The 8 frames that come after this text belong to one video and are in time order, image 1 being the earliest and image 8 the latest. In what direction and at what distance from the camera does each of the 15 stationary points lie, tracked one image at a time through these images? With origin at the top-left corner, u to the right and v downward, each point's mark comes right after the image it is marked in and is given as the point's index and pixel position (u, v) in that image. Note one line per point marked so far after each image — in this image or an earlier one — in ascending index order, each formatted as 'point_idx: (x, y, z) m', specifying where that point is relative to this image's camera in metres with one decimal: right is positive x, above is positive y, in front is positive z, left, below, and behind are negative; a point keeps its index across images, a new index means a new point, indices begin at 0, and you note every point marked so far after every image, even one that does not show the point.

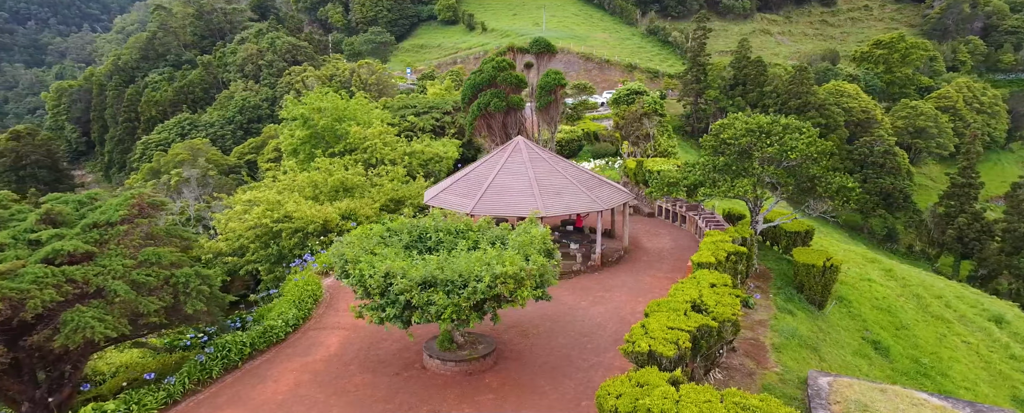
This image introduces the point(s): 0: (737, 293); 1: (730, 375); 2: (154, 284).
0: (+4.2, -1.7, +11.4) m
1: (+4.1, -3.2, +11.5) m
2: (-7.0, -1.5, +11.5) m
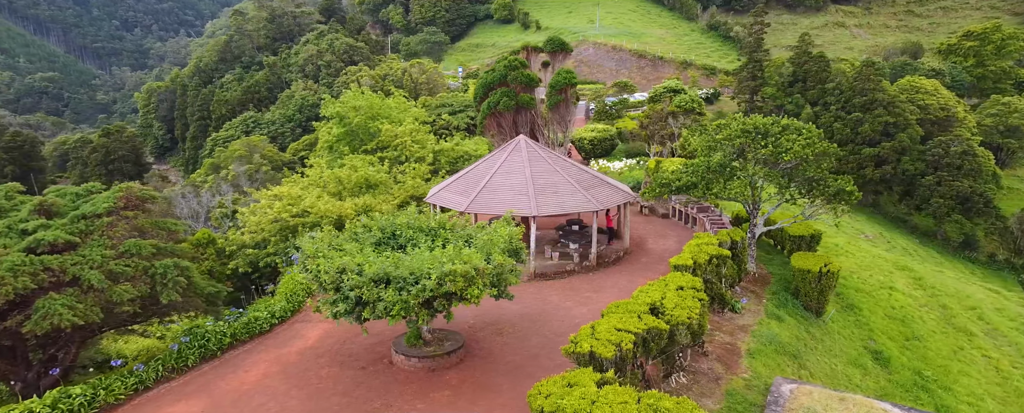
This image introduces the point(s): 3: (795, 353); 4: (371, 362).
0: (+3.5, -1.7, +11.1) m
1: (+3.4, -3.2, +11.2) m
2: (-7.7, -1.3, +11.9) m
3: (+6.1, -3.2, +13.0) m
4: (-2.8, -3.1, +12.1) m
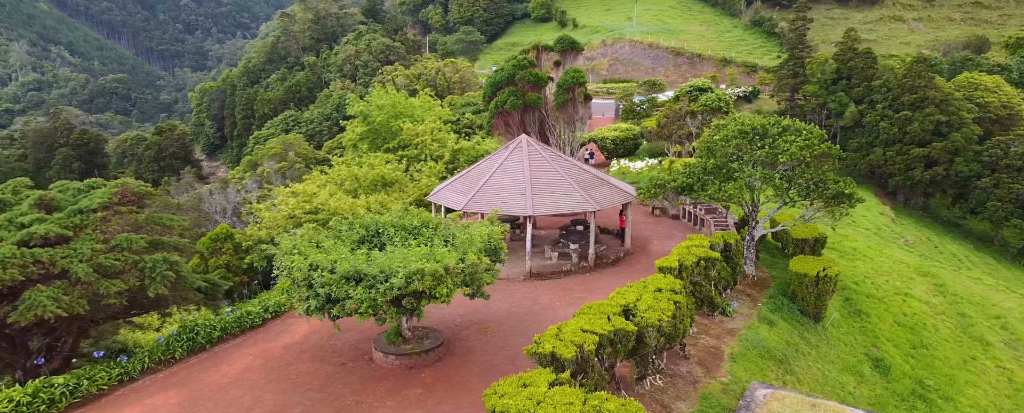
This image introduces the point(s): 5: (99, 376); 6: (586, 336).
0: (+3.1, -1.7, +10.9) m
1: (+2.9, -3.2, +11.1) m
2: (-8.1, -1.2, +12.3) m
3: (+5.7, -3.2, +12.7) m
4: (-3.2, -3.1, +12.2) m
5: (-7.7, -3.1, +11.1) m
6: (+1.1, -2.0, +9.0) m
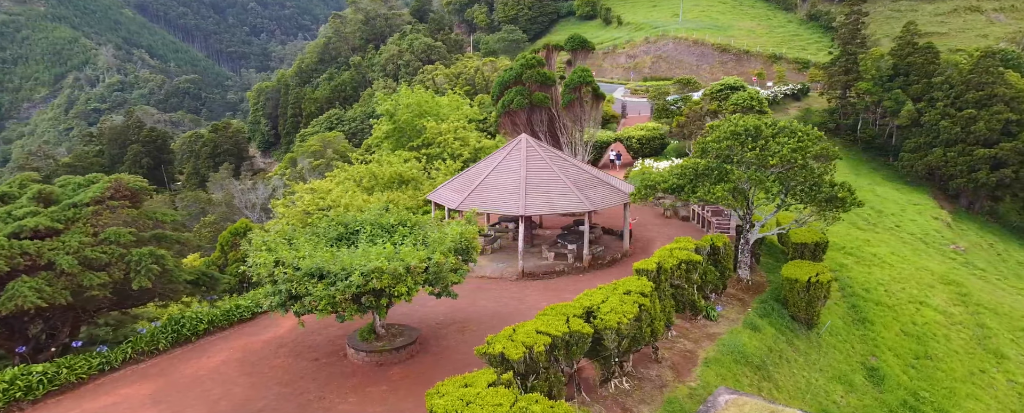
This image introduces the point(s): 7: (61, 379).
0: (+2.4, -1.7, +10.8) m
1: (+2.3, -3.2, +10.9) m
2: (-8.6, -1.1, +12.7) m
3: (+5.1, -3.3, +12.4) m
4: (-3.8, -3.1, +12.4) m
5: (-8.3, -3.0, +11.5) m
6: (+0.4, -2.0, +9.0) m
7: (-8.5, -3.2, +11.2) m
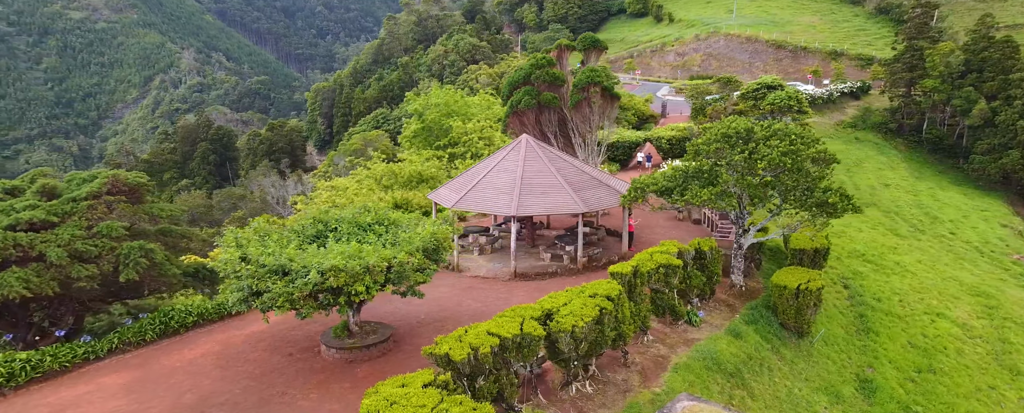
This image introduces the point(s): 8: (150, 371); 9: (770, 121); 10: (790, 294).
0: (+1.8, -1.8, +10.7) m
1: (+1.6, -3.3, +10.8) m
2: (-9.2, -1.0, +13.2) m
3: (+4.5, -3.4, +12.2) m
4: (-4.4, -3.0, +12.6) m
5: (-8.9, -2.9, +12.0) m
6: (-0.4, -2.0, +9.0) m
7: (-9.1, -3.1, +11.7) m
8: (-7.1, -3.2, +11.7) m
9: (+6.5, +2.2, +15.0) m
10: (+6.7, -2.1, +14.4) m
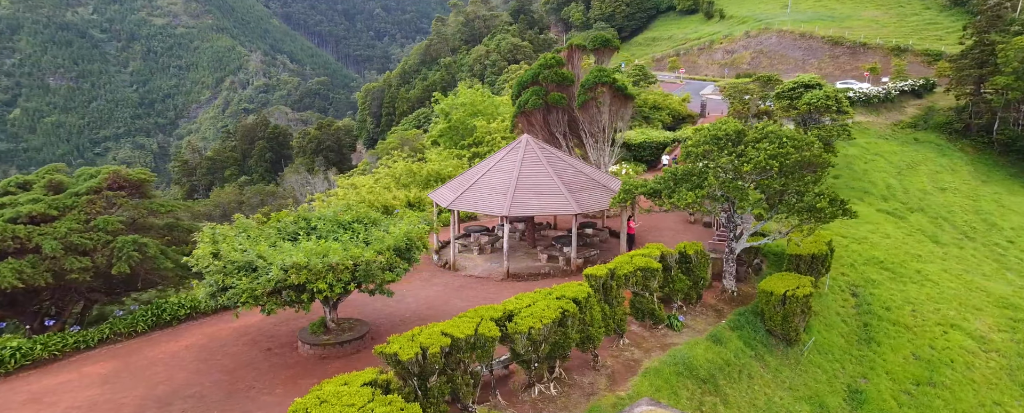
0: (+1.1, -1.8, +10.6) m
1: (+1.0, -3.3, +10.7) m
2: (-9.6, -0.9, +13.7) m
3: (+3.9, -3.4, +11.9) m
4: (-4.9, -3.0, +12.8) m
5: (-9.5, -2.8, +12.5) m
6: (-1.1, -2.0, +9.0) m
7: (-9.7, -3.0, +12.2) m
8: (-7.7, -3.1, +12.1) m
9: (+6.1, +2.1, +14.7) m
10: (+6.2, -2.2, +14.0) m
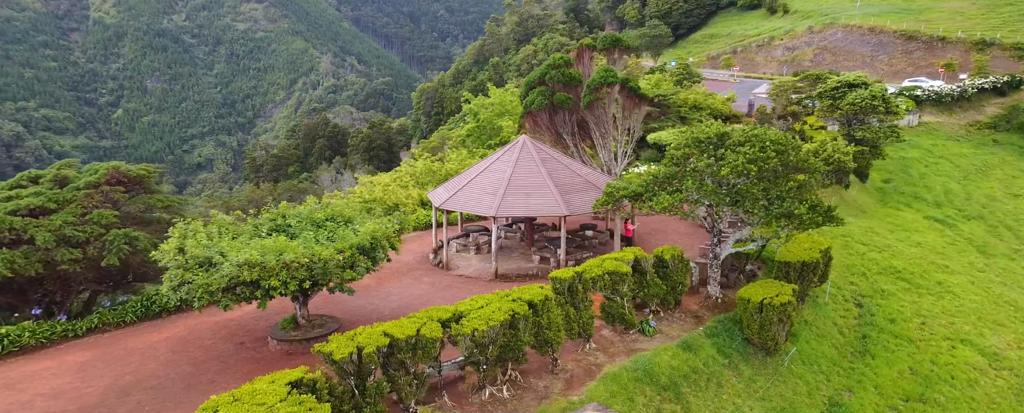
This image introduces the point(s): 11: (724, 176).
0: (+0.3, -1.9, +10.6) m
1: (+0.1, -3.4, +10.7) m
2: (-10.3, -0.8, +14.3) m
3: (+3.1, -3.5, +11.8) m
4: (-5.7, -2.9, +13.2) m
5: (-10.3, -2.7, +13.1) m
6: (-2.1, -2.0, +9.1) m
7: (-10.5, -2.9, +12.8) m
8: (-8.4, -3.0, +12.6) m
9: (+5.6, +1.9, +14.3) m
10: (+5.6, -2.3, +13.7) m
11: (+5.1, +0.7, +14.0) m
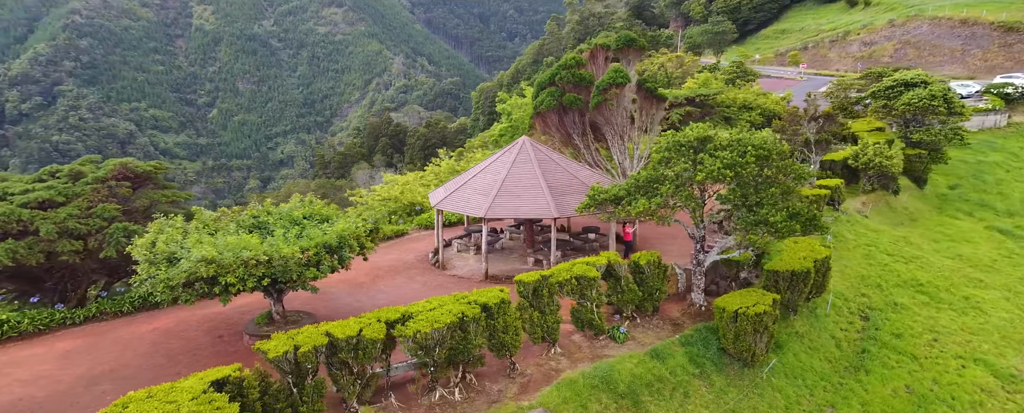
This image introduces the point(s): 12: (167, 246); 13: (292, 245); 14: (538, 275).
0: (-0.6, -1.9, +10.6) m
1: (-0.8, -3.4, +10.8) m
2: (-10.8, -0.7, +15.0) m
3: (+2.3, -3.6, +11.6) m
4: (-6.4, -2.9, +13.6) m
5: (-10.9, -2.6, +13.8) m
6: (-3.0, -2.0, +9.3) m
7: (-11.2, -2.8, +13.6) m
8: (-9.2, -3.0, +13.2) m
9: (+5.0, +1.8, +14.0) m
10: (+4.9, -2.5, +13.4) m
11: (+4.5, +0.6, +13.7) m
12: (-6.5, -0.8, +11.3) m
13: (-4.3, -0.8, +11.8) m
14: (+0.6, -1.5, +12.6) m
